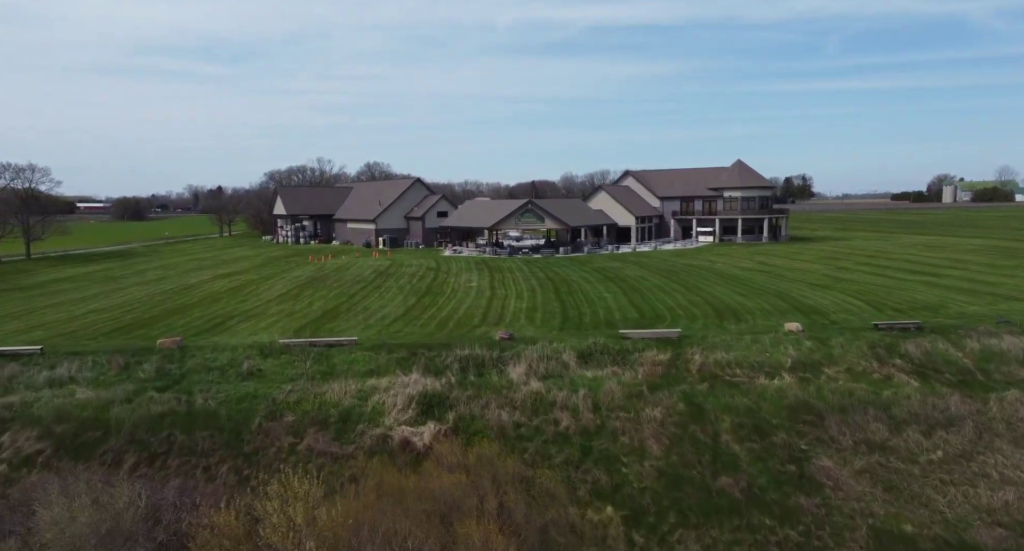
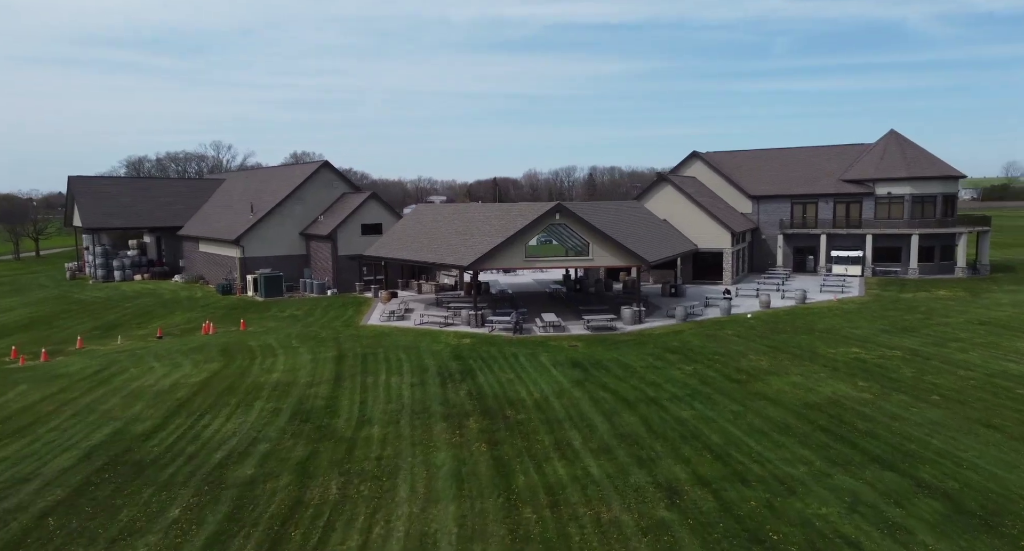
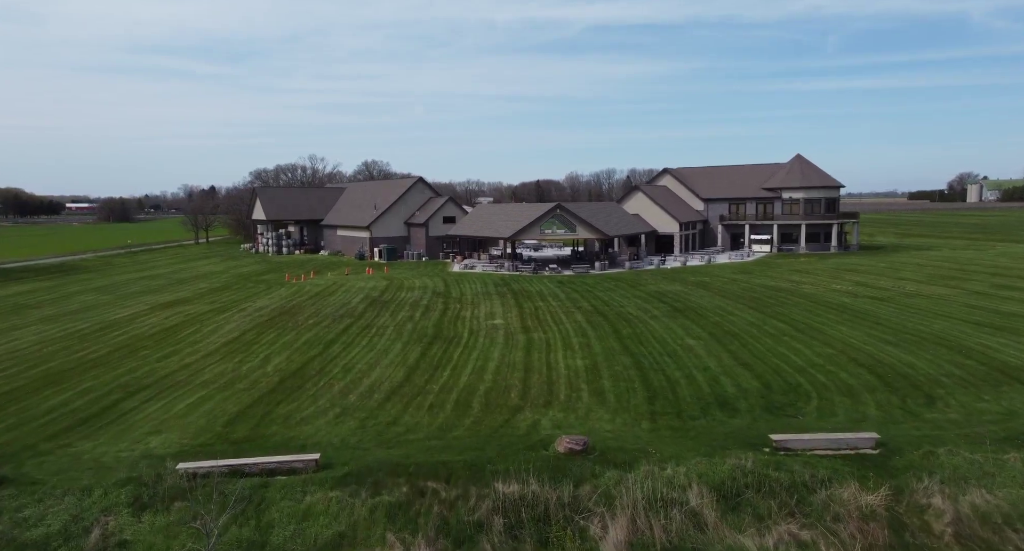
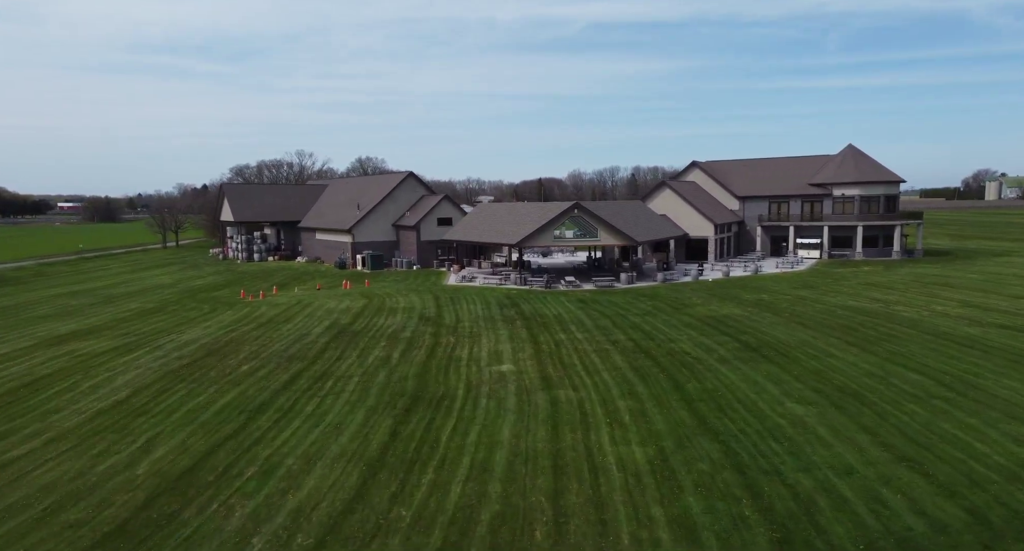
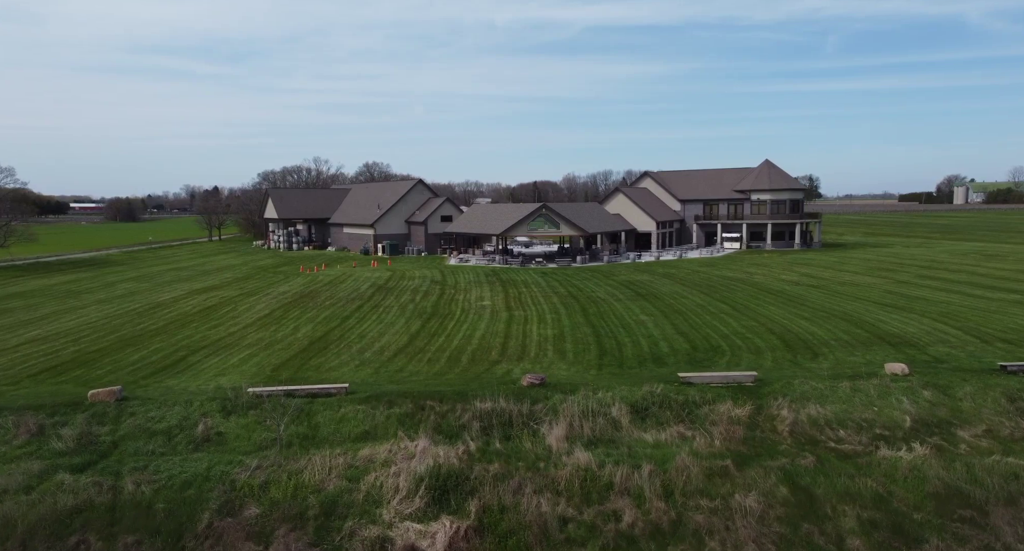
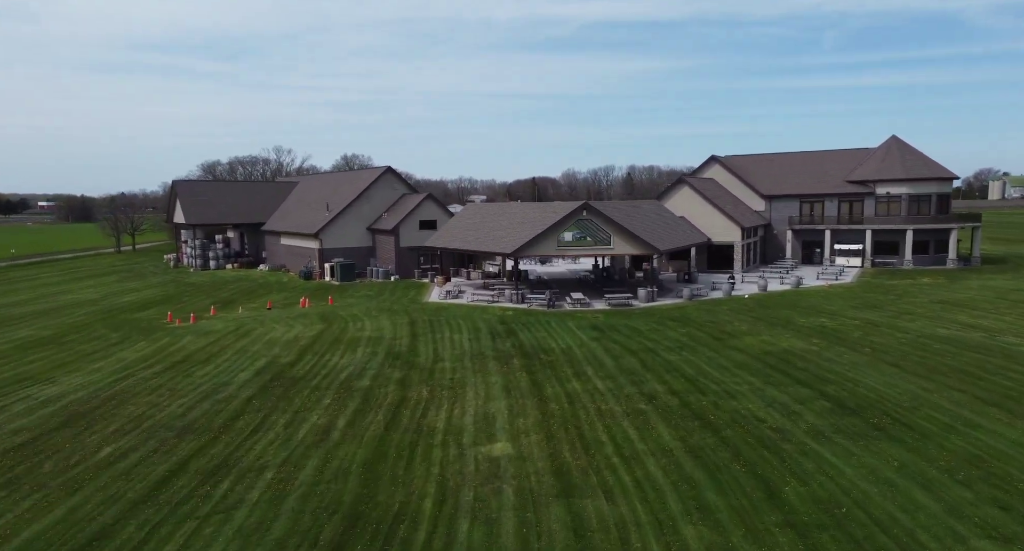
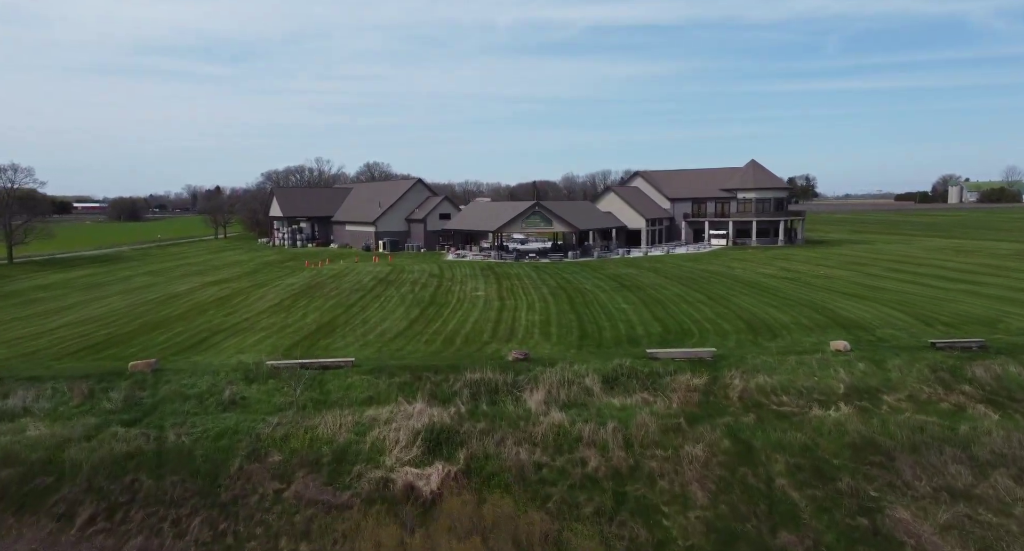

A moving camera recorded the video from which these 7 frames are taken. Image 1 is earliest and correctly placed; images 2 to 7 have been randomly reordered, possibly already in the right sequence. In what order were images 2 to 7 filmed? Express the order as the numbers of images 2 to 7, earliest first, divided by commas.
7, 5, 3, 4, 6, 2
